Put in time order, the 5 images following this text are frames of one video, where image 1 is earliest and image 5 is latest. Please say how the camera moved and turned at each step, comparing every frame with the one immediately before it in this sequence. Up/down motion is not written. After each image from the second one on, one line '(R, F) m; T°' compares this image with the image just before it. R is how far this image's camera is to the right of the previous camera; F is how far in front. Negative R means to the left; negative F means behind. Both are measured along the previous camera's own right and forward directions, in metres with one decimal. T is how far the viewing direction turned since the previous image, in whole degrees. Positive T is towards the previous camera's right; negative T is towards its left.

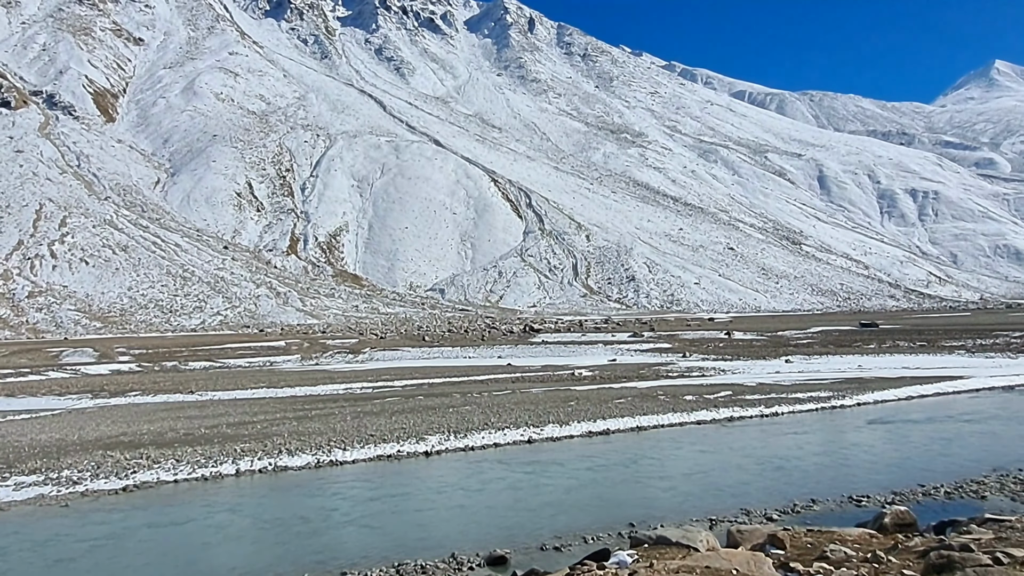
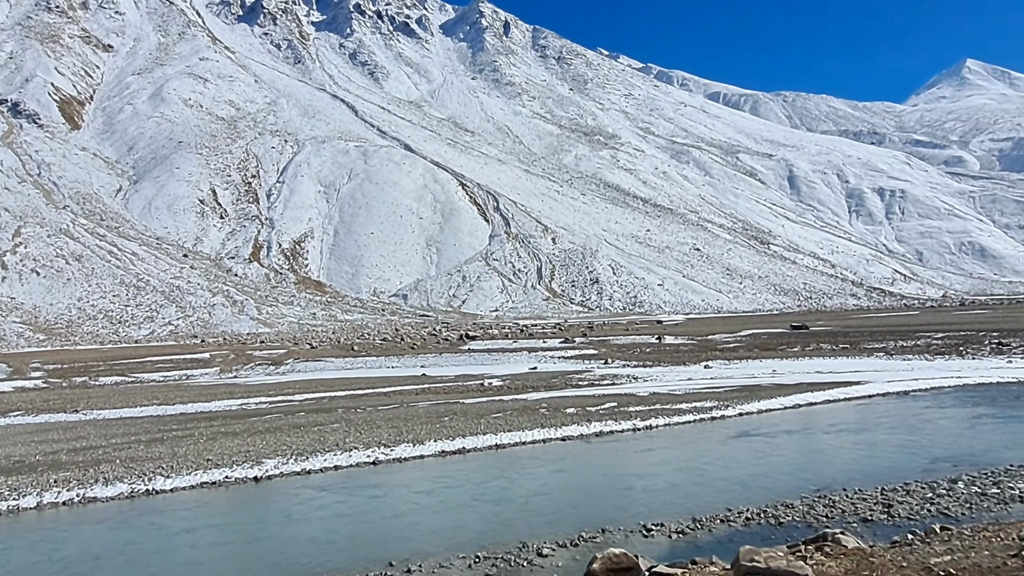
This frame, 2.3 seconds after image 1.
(+2.8, +0.7) m; +1°
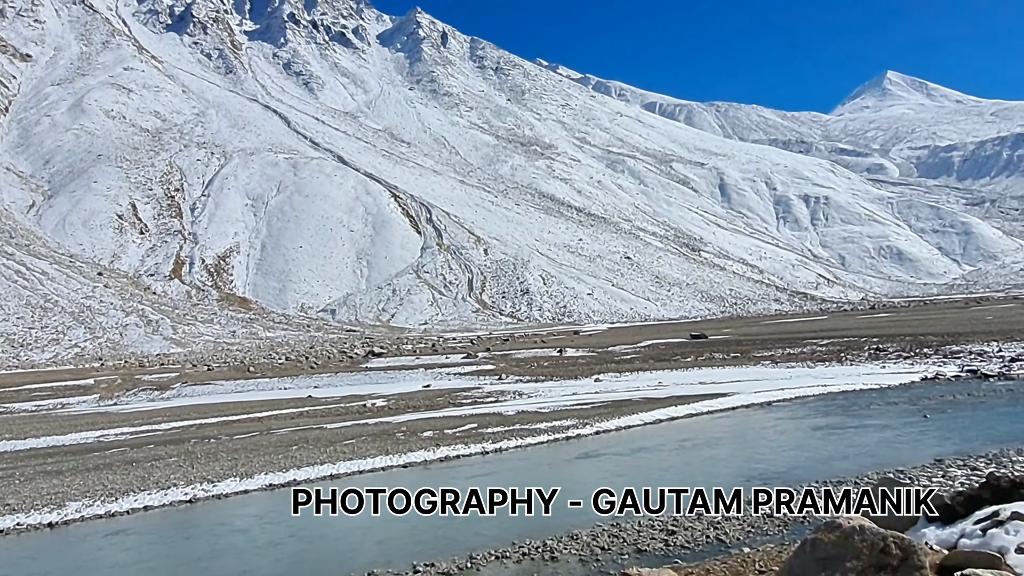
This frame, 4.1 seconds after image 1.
(+2.4, +0.4) m; +4°
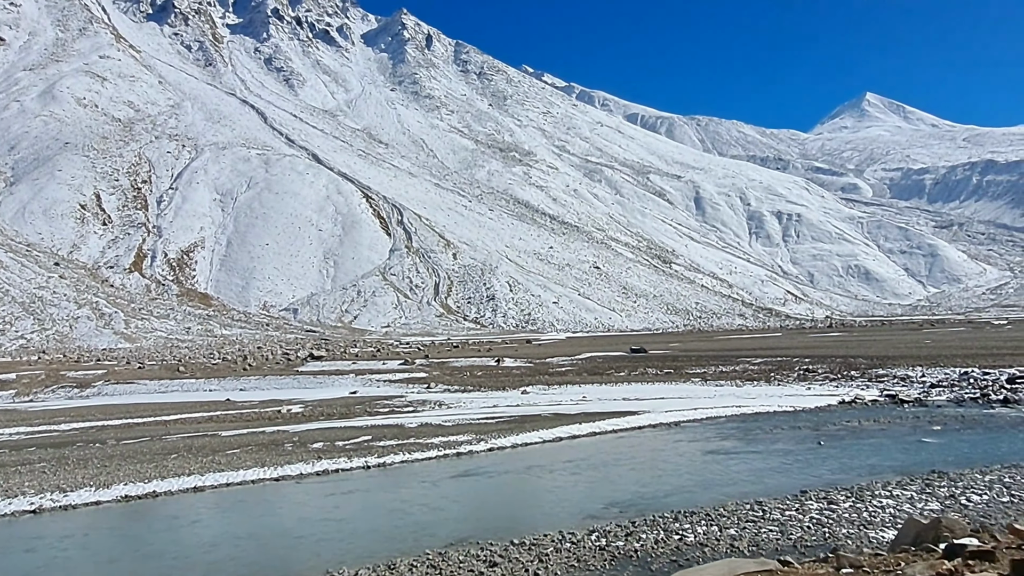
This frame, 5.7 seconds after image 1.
(+2.0, +0.4) m; +2°
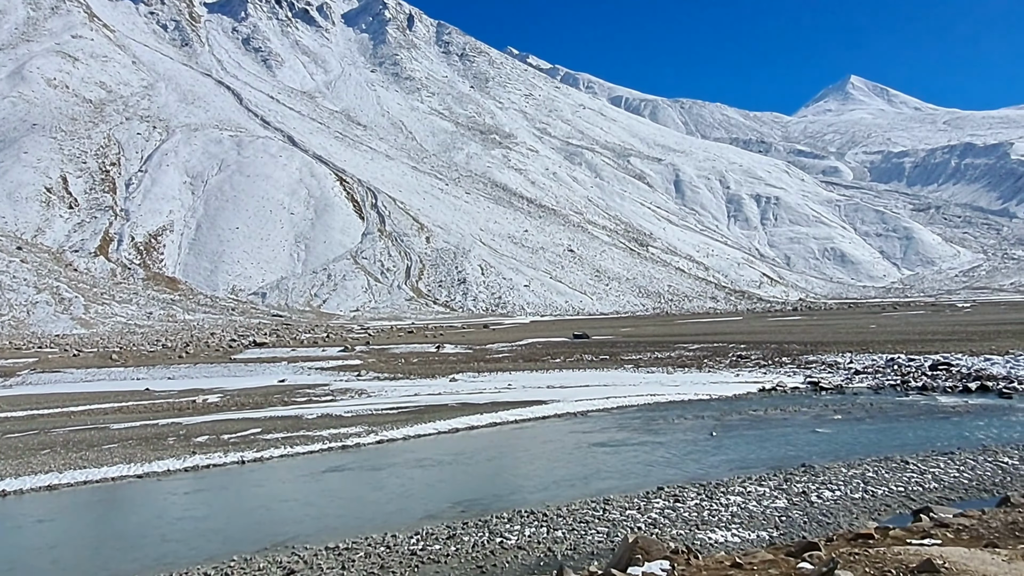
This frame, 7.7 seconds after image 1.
(+2.3, +0.5) m; +1°
